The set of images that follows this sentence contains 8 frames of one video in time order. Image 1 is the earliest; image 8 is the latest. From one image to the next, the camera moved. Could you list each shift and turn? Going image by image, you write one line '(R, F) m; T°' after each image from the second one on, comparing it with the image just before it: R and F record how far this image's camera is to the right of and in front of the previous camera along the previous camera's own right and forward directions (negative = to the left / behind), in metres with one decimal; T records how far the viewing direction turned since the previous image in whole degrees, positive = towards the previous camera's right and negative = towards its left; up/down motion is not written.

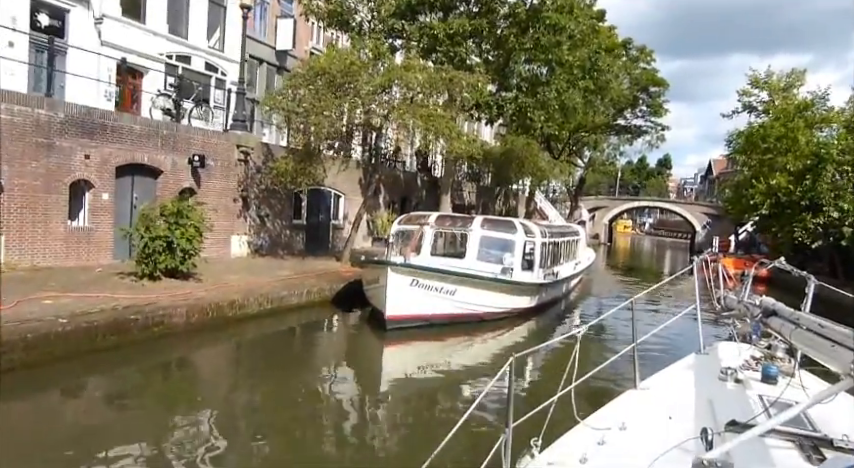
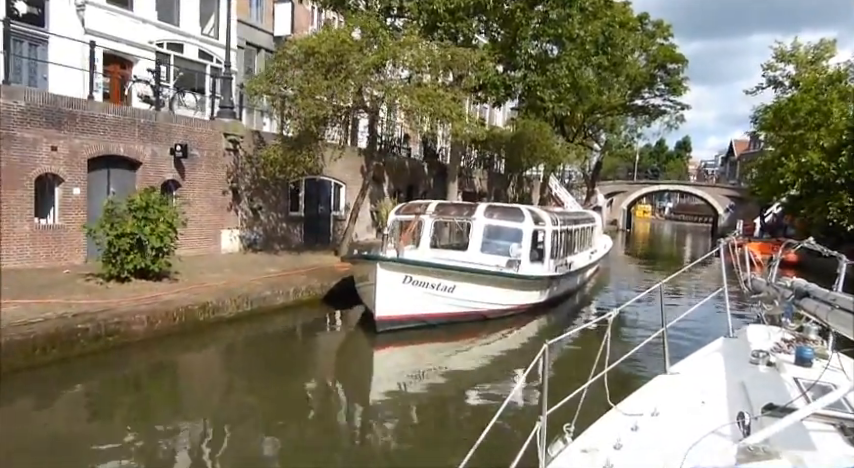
(+0.4, +1.3) m; -2°
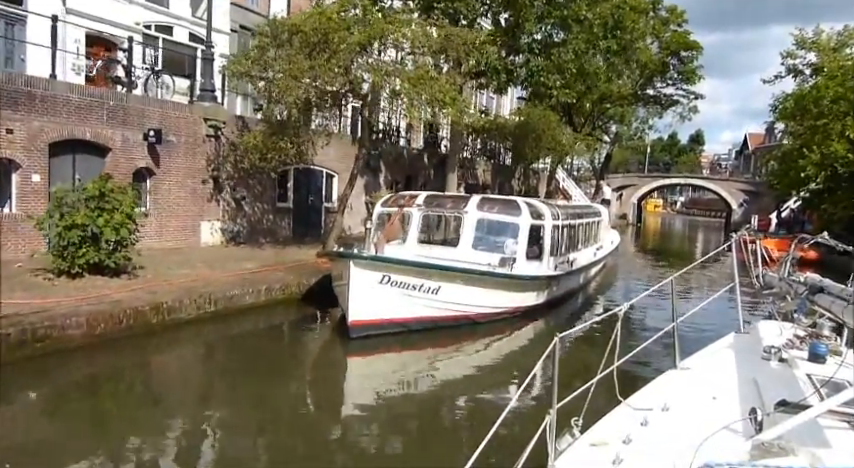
(+0.5, +1.1) m; -1°
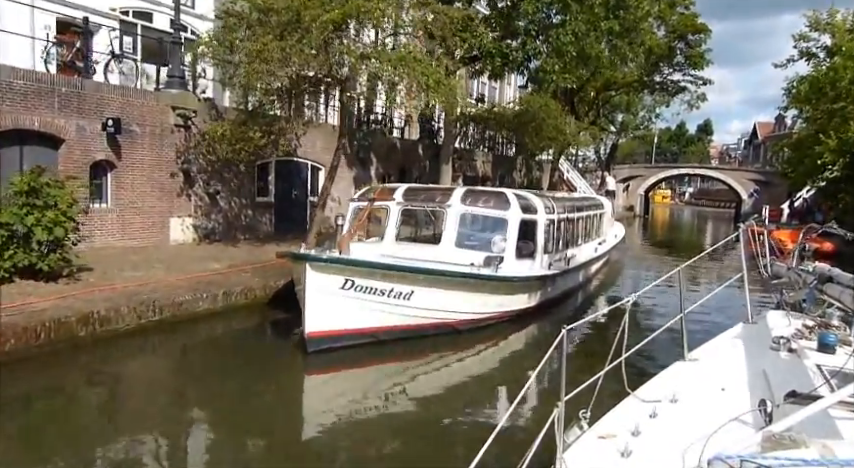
(+0.6, +1.2) m; -1°
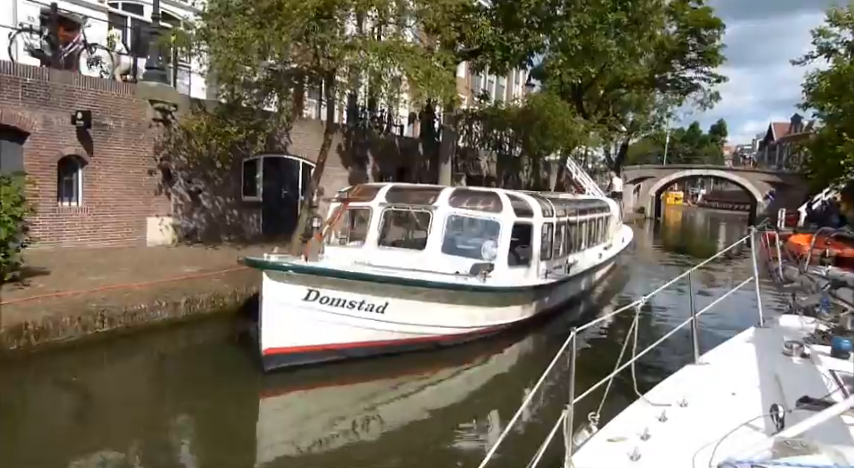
(+0.5, +0.9) m; -1°
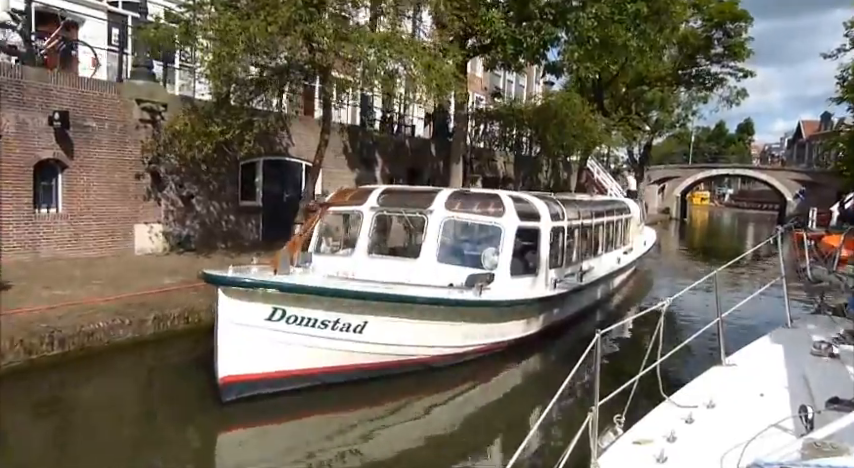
(+0.4, +1.0) m; -2°
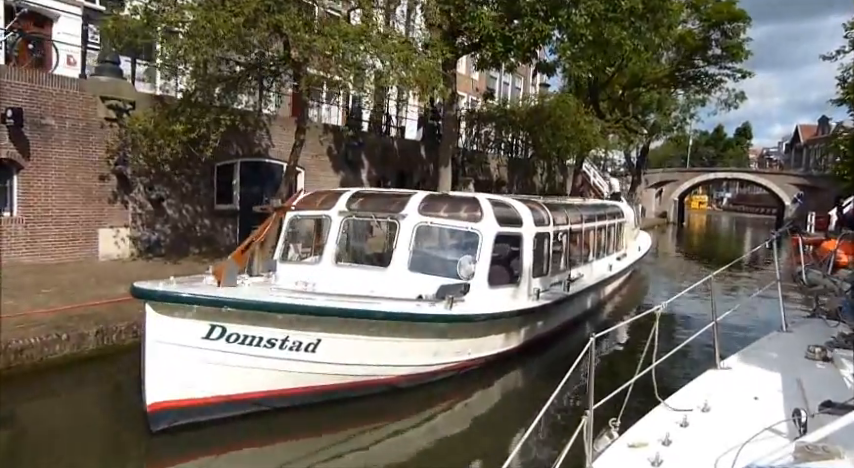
(+0.4, +0.7) m; 0°
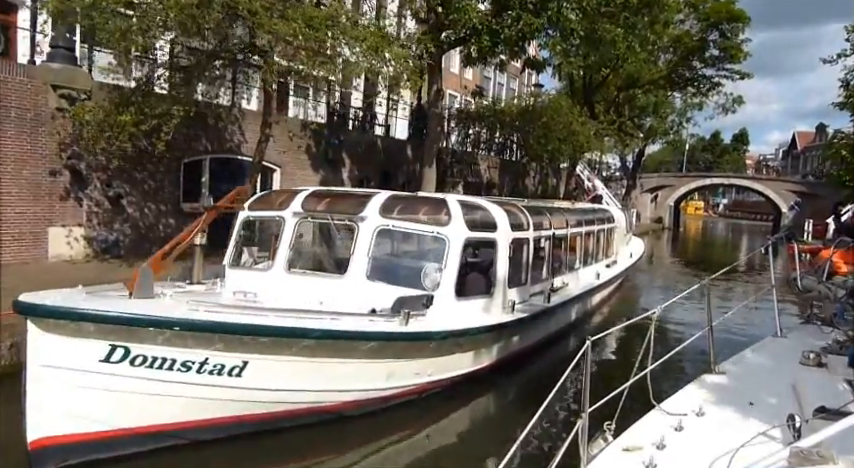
(+0.5, +0.9) m; 0°
